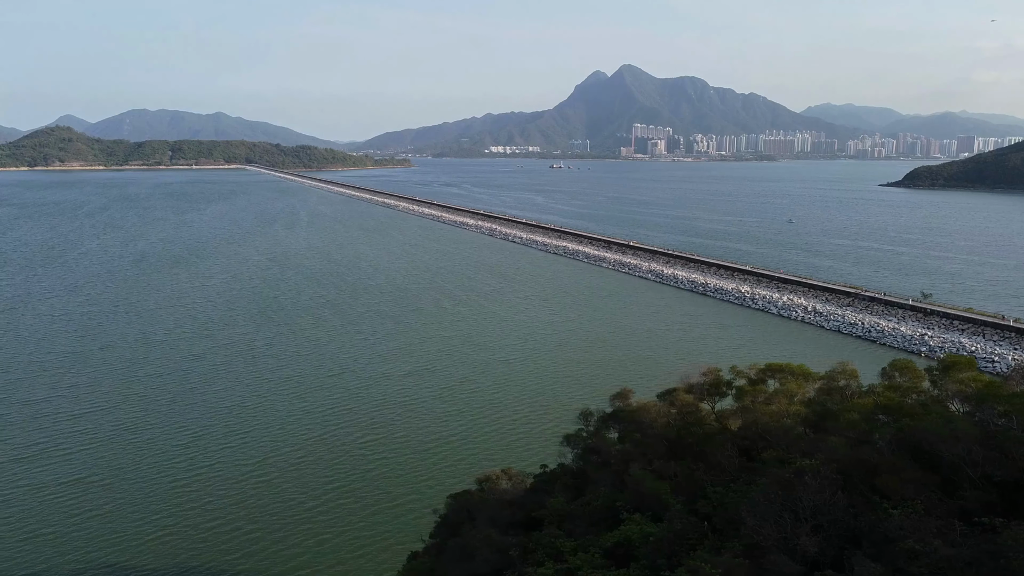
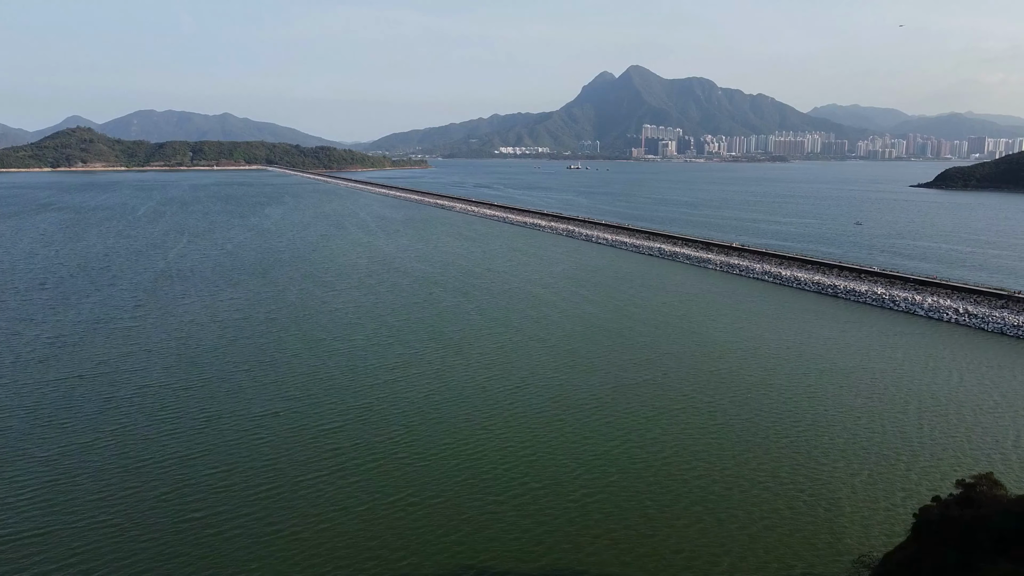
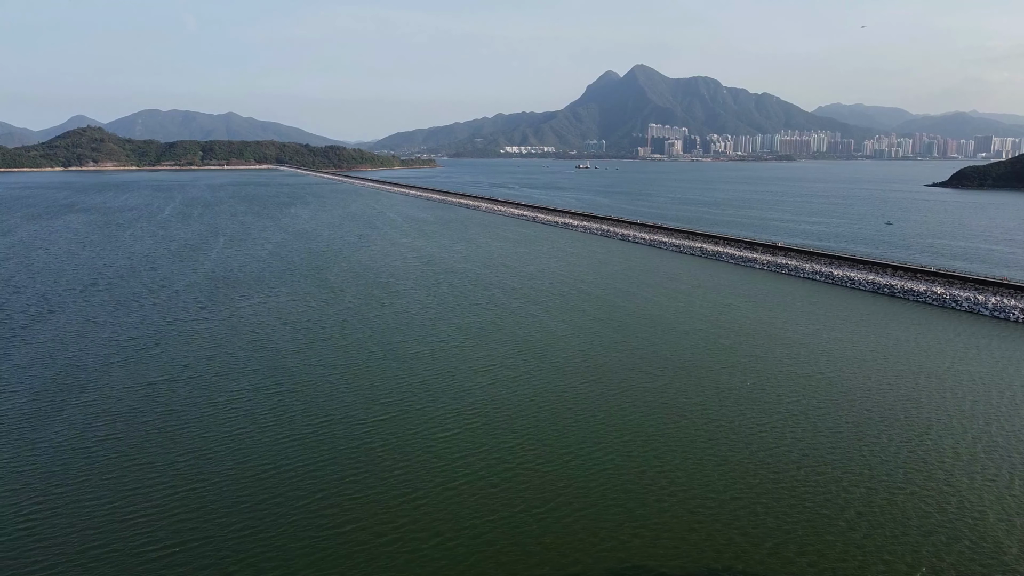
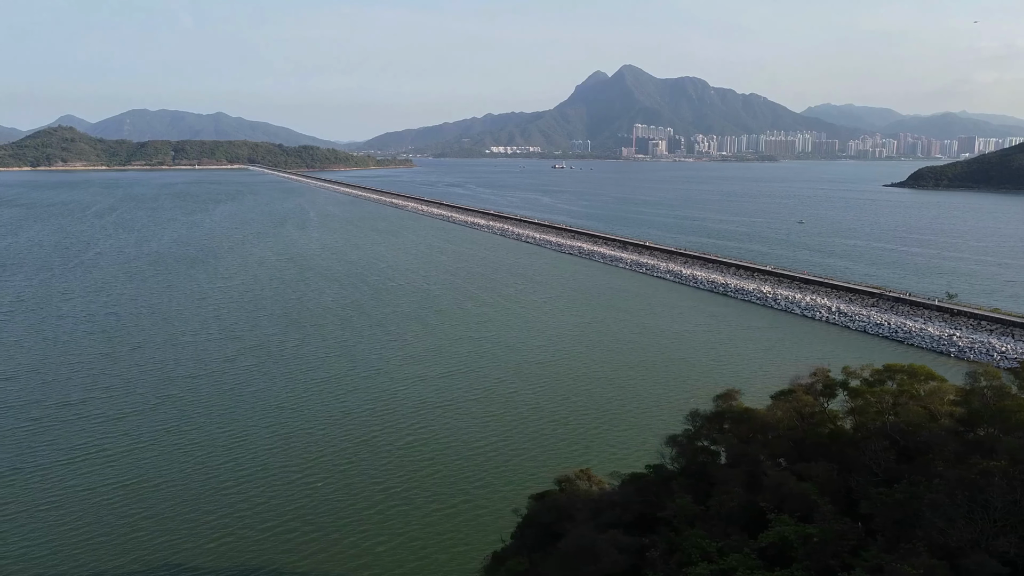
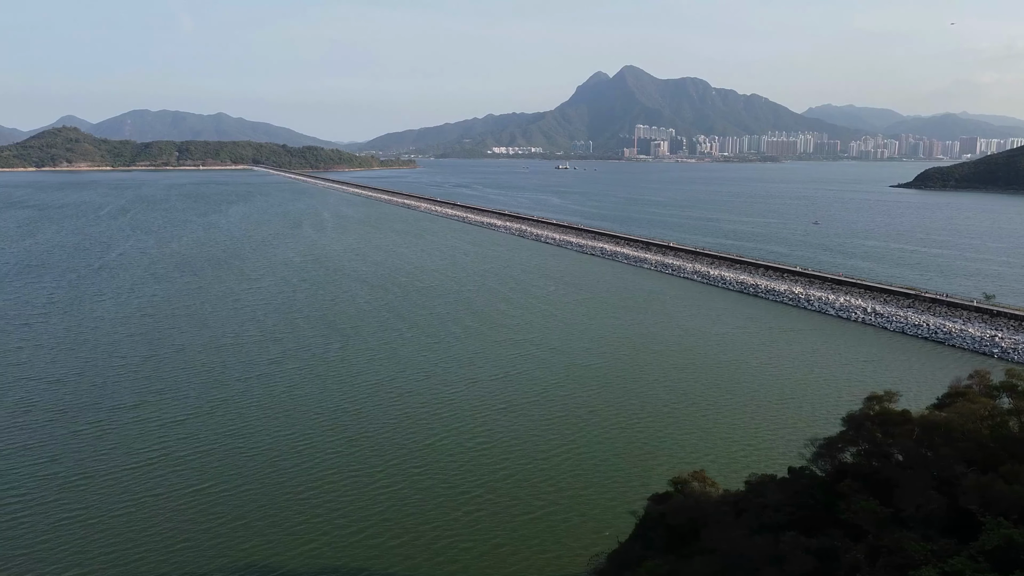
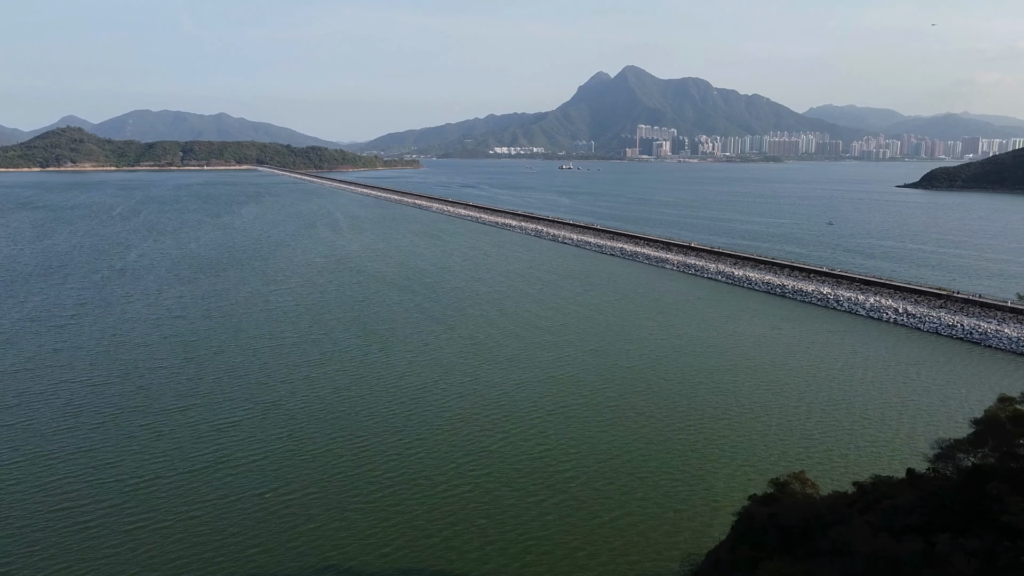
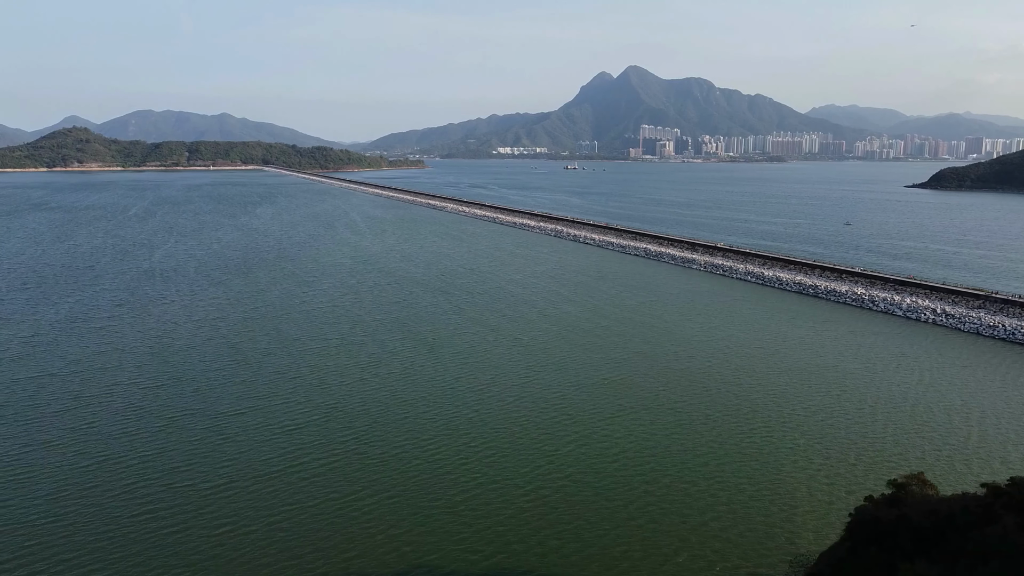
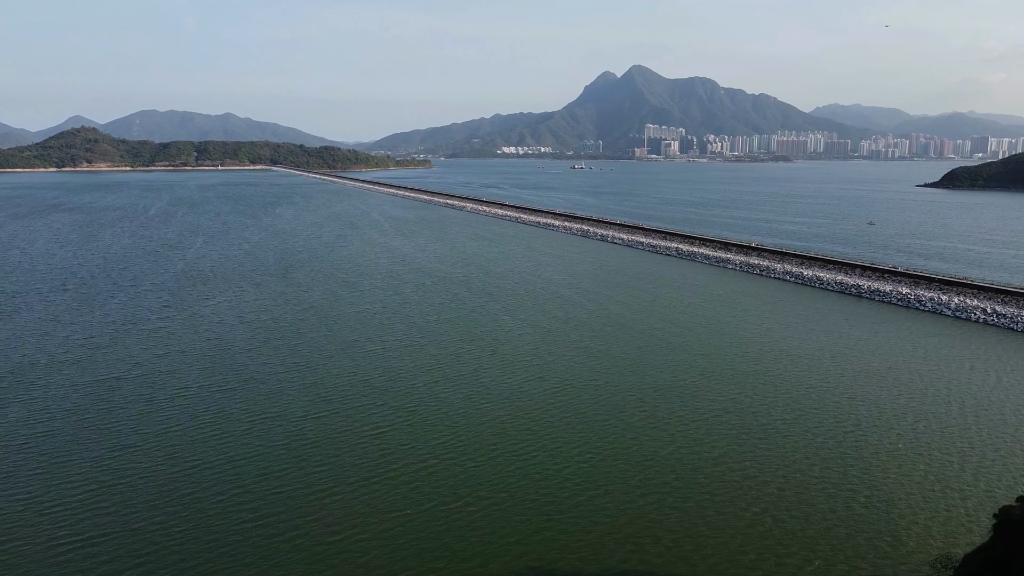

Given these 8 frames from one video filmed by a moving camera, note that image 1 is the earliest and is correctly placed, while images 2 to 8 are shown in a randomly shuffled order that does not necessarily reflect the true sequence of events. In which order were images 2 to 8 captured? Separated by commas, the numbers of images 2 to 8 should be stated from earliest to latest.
4, 5, 6, 7, 2, 8, 3
